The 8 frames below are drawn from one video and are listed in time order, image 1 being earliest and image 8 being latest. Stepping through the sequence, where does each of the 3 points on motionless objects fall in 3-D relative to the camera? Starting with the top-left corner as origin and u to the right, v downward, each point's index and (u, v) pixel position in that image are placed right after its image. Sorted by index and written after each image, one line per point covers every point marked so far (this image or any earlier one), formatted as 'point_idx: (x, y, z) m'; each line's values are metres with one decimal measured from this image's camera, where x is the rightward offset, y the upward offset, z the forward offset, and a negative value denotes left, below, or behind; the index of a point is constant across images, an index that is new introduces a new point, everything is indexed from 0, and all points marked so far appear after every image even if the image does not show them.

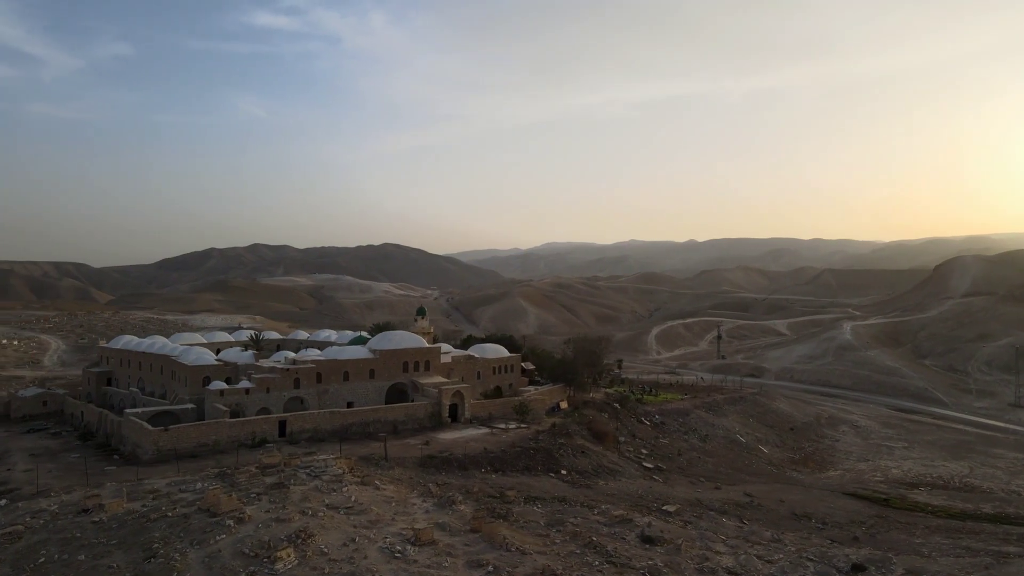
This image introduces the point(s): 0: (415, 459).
0: (-2.9, -5.0, +19.6) m
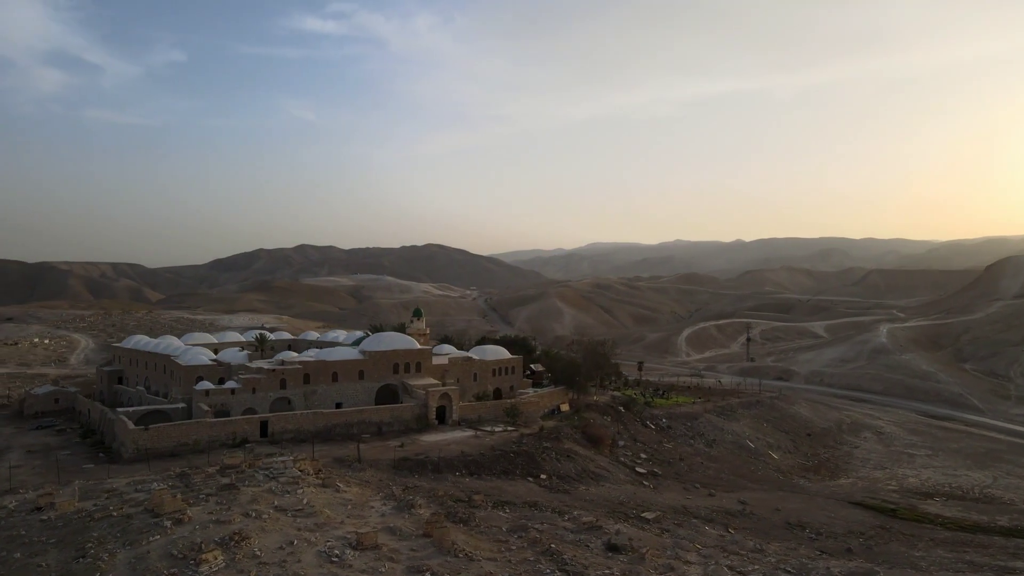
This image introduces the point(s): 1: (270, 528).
0: (-3.6, -5.0, +19.5) m
1: (-4.5, -4.5, +12.5) m
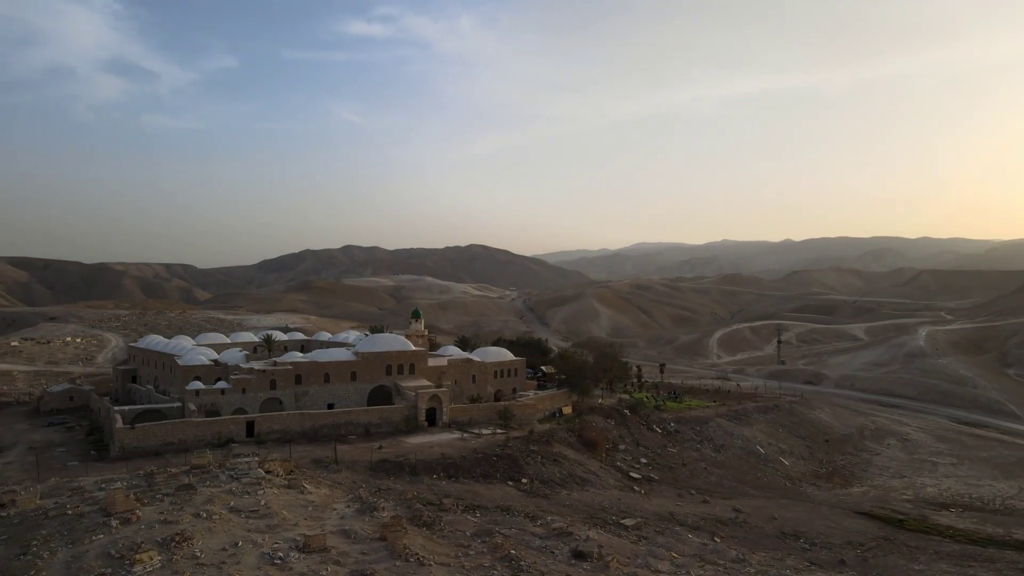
0: (-4.2, -5.1, +19.5) m
1: (-5.5, -4.5, +12.6) m
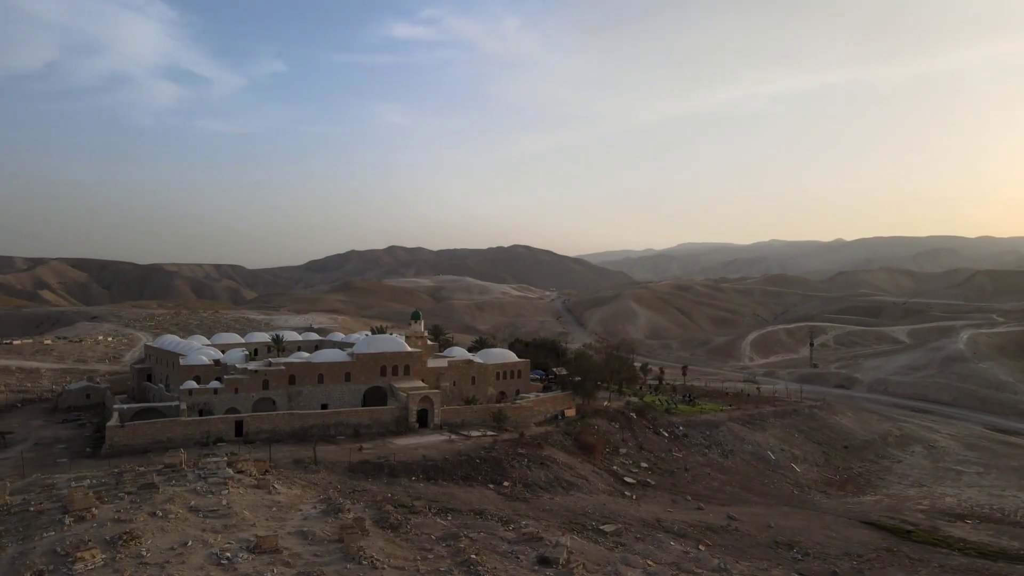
0: (-4.8, -5.1, +19.6) m
1: (-6.5, -4.5, +12.7) m
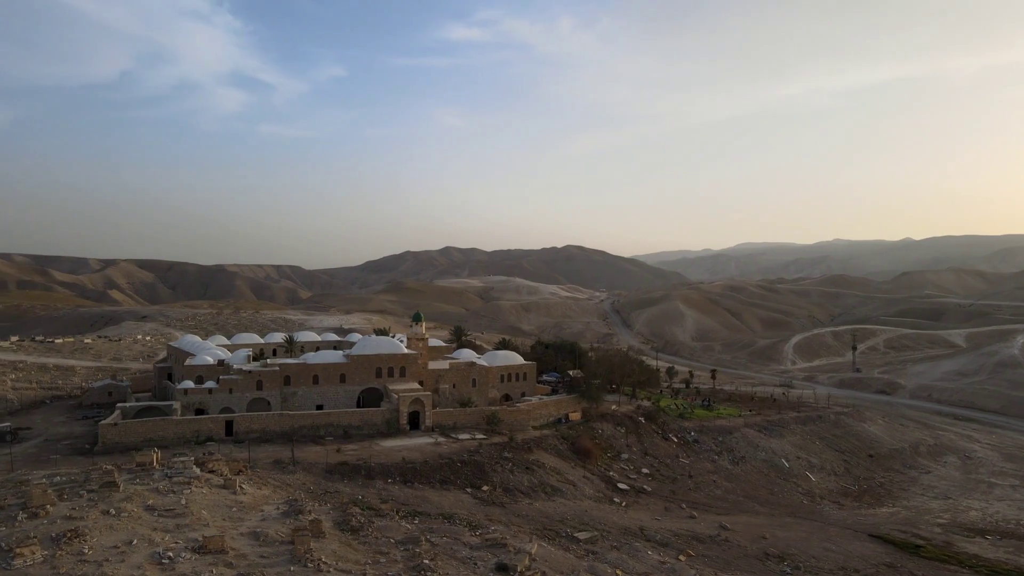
0: (-5.5, -5.2, +19.7) m
1: (-7.6, -4.6, +12.9) m
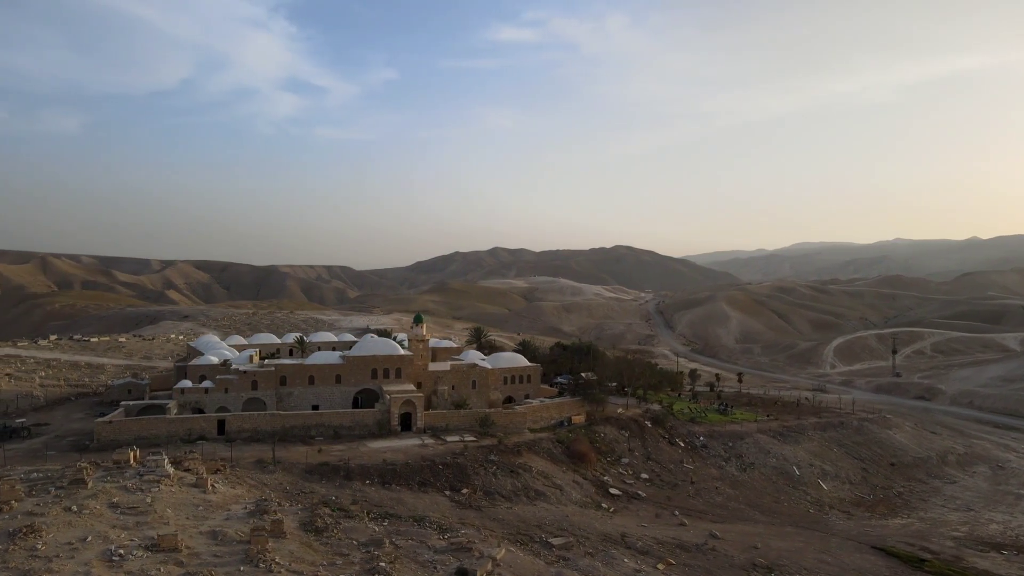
0: (-6.1, -5.2, +19.9) m
1: (-8.6, -4.6, +13.3) m
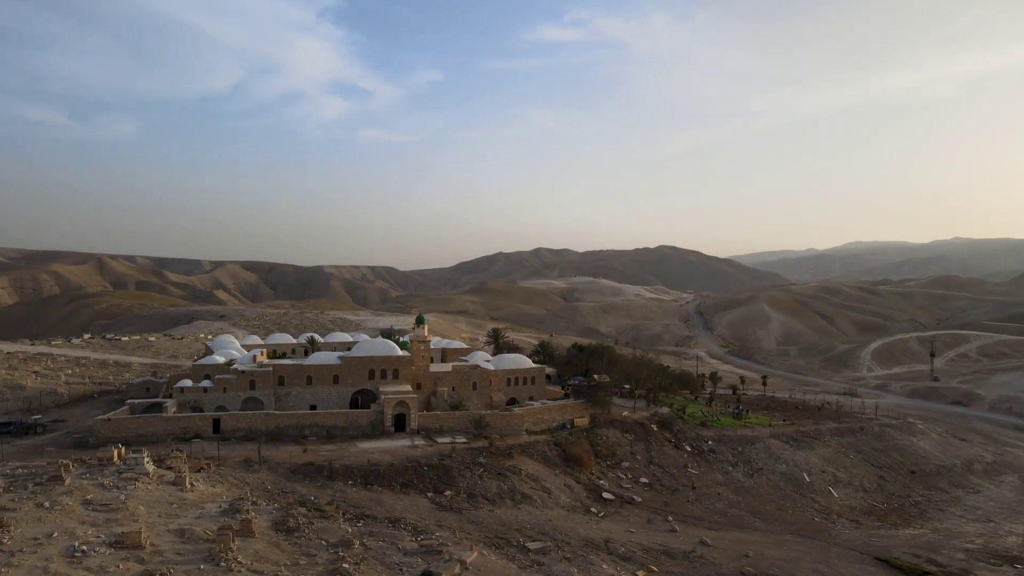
0: (-6.6, -5.3, +20.1) m
1: (-9.4, -4.7, +13.7) m
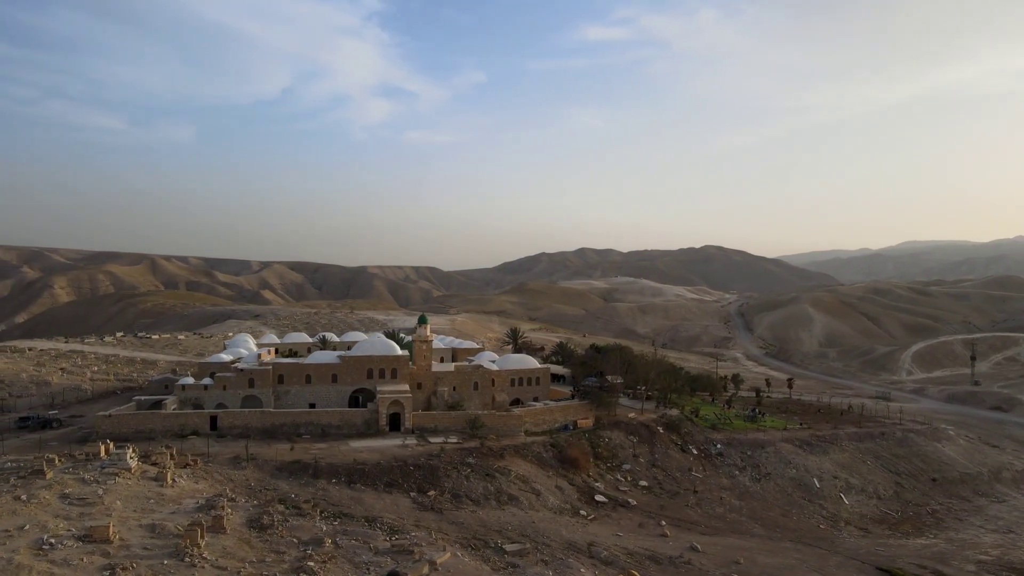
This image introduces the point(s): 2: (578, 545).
0: (-7.1, -5.3, +20.4) m
1: (-10.2, -4.7, +14.1) m
2: (+1.9, -7.3, +19.2) m
